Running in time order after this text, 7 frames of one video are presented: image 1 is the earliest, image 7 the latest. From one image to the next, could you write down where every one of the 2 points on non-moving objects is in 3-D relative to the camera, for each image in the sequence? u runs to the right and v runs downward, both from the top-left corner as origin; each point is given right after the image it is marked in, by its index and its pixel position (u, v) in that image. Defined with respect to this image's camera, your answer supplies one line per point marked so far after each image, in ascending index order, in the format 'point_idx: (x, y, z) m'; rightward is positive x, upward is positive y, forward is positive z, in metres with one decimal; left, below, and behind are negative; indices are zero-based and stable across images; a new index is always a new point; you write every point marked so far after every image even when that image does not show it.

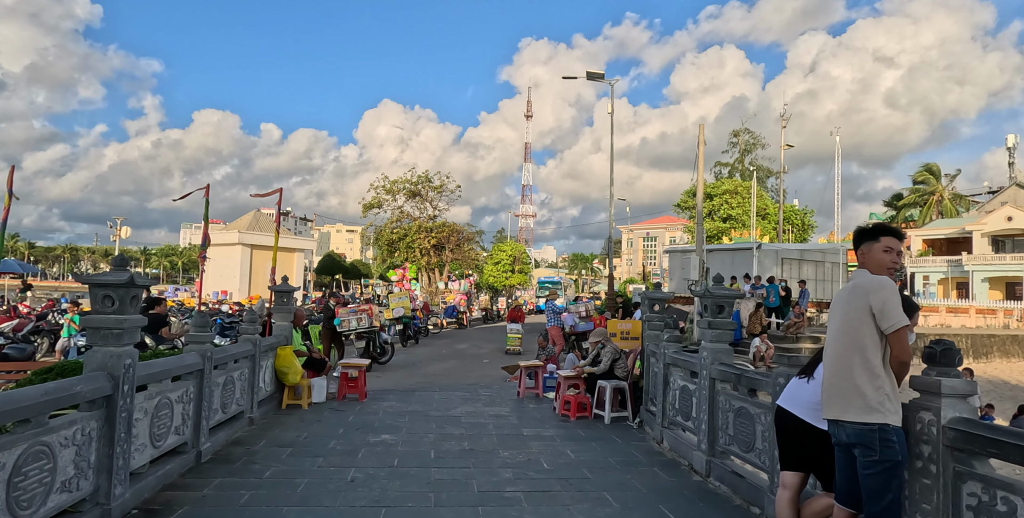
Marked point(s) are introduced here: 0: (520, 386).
0: (+0.1, -1.9, +9.9) m
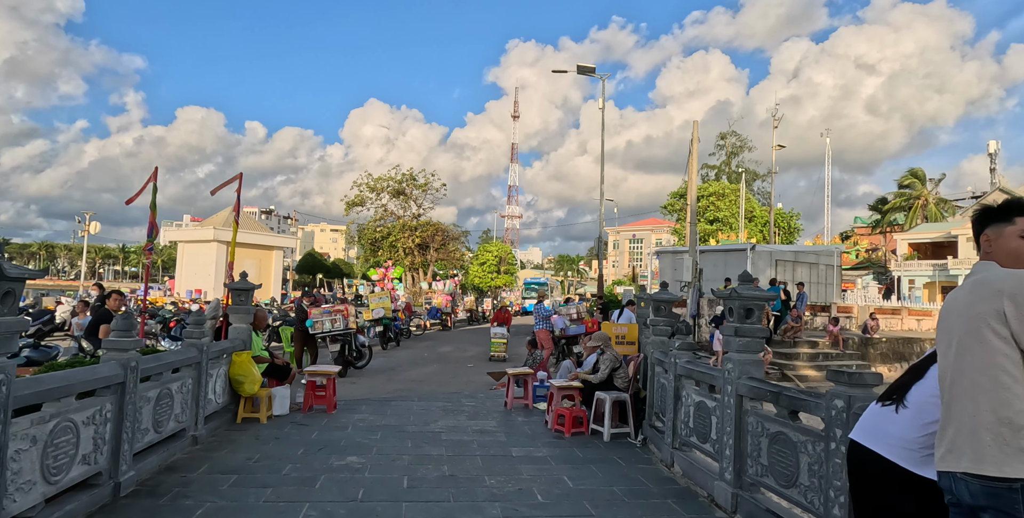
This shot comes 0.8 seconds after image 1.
0: (-0.1, -1.9, +8.9) m
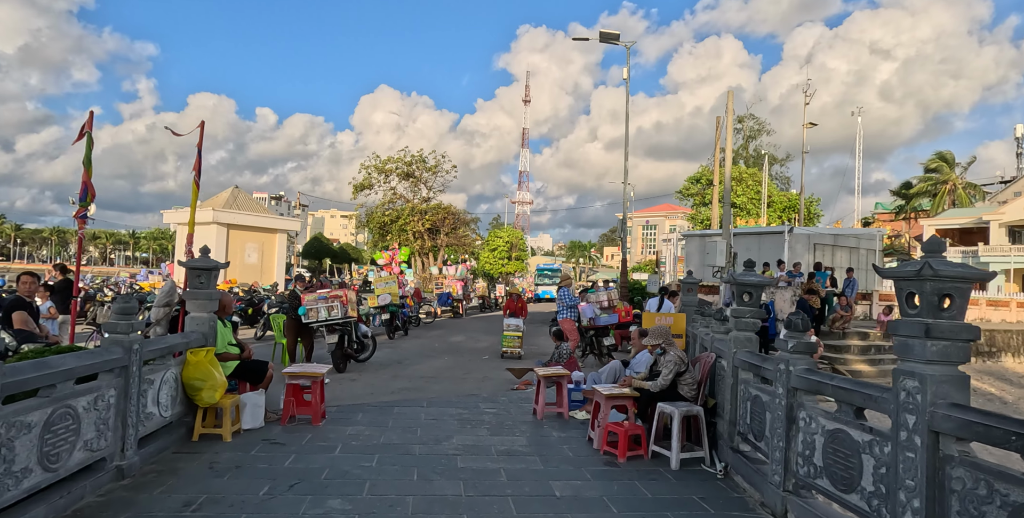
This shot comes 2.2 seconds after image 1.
0: (+0.3, -1.6, +7.3) m
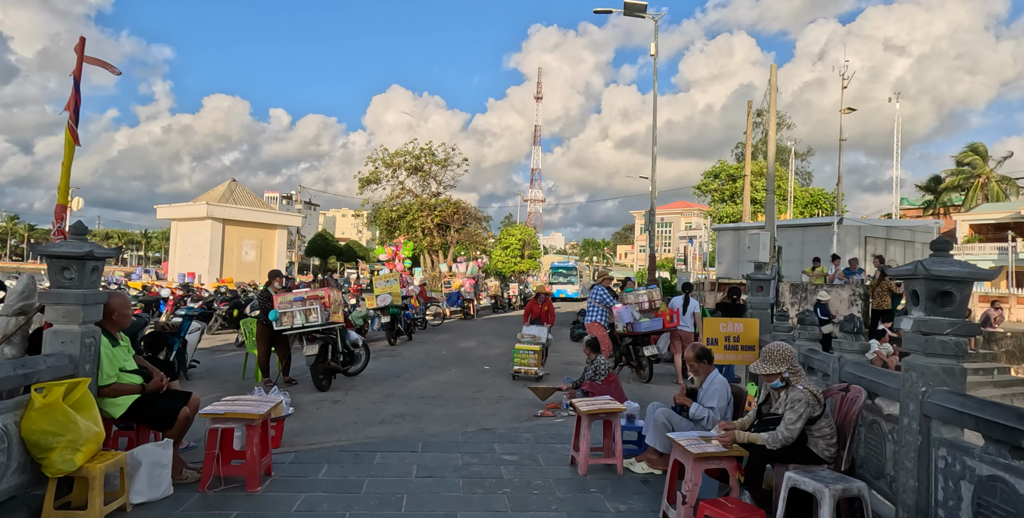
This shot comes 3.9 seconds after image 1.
0: (+0.5, -1.5, +5.1) m
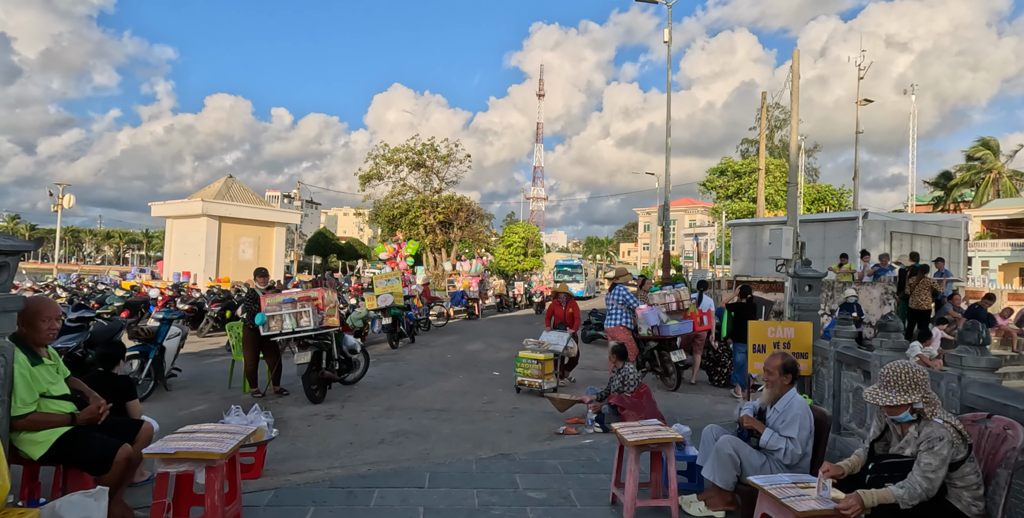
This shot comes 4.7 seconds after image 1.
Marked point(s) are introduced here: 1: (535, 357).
0: (+0.7, -1.5, +4.2) m
1: (+0.5, -1.3, +9.1) m
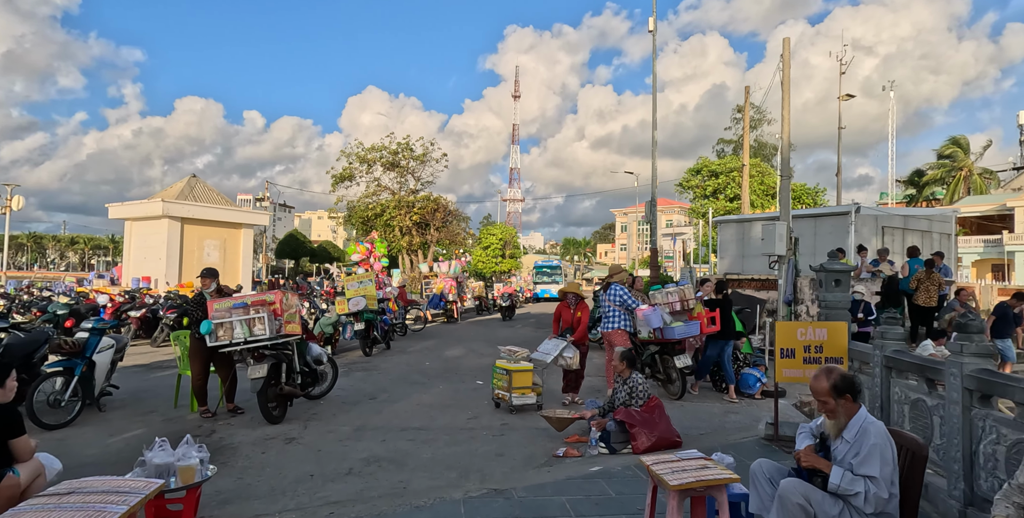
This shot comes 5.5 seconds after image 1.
0: (+0.7, -1.4, +3.2) m
1: (+0.4, -1.2, +8.1) m
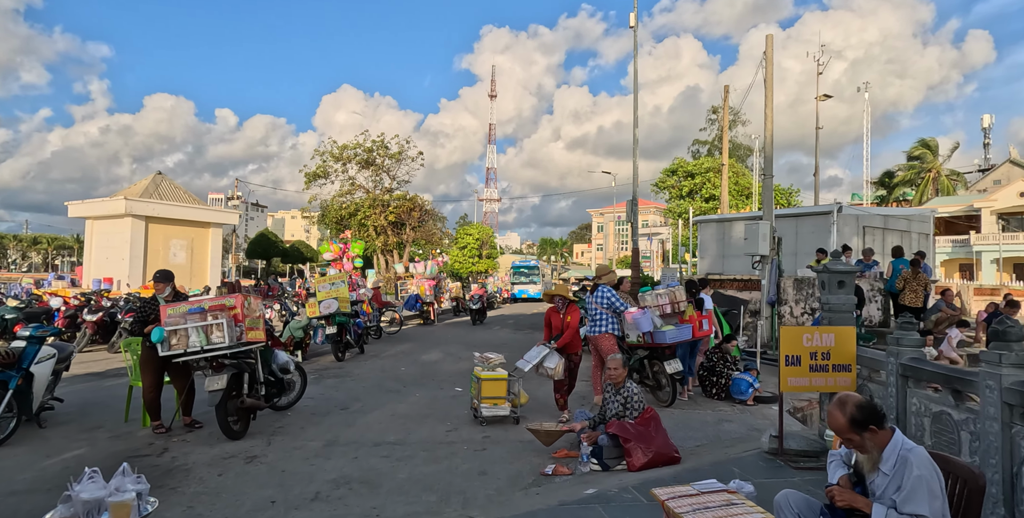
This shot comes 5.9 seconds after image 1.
0: (+0.7, -1.4, +2.7) m
1: (+0.2, -1.2, +7.6) m
